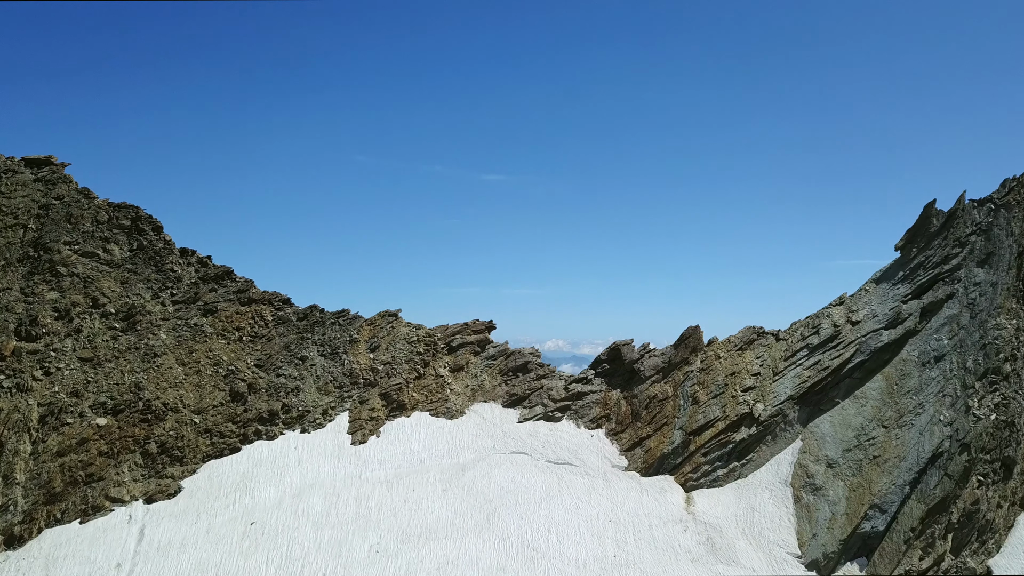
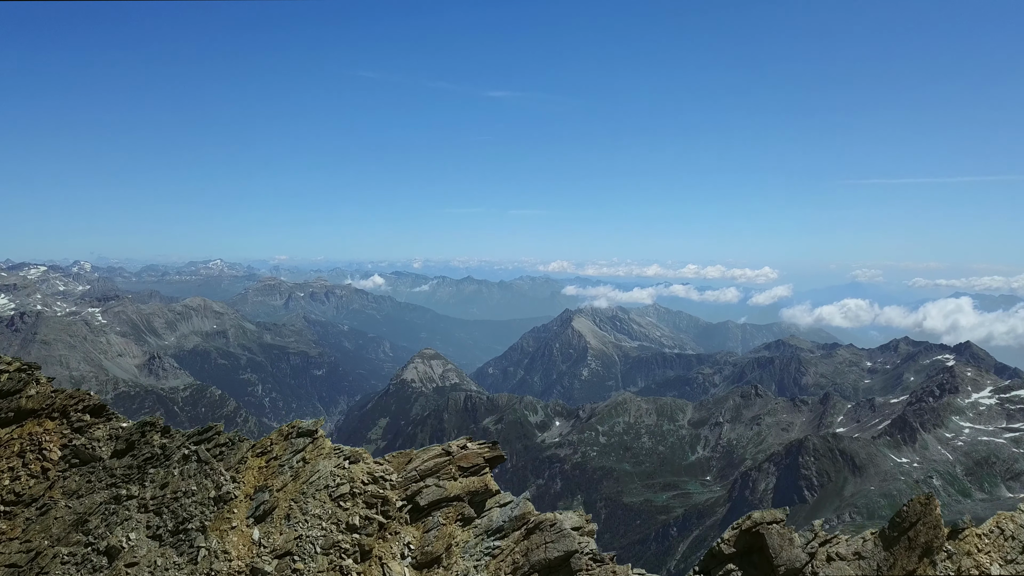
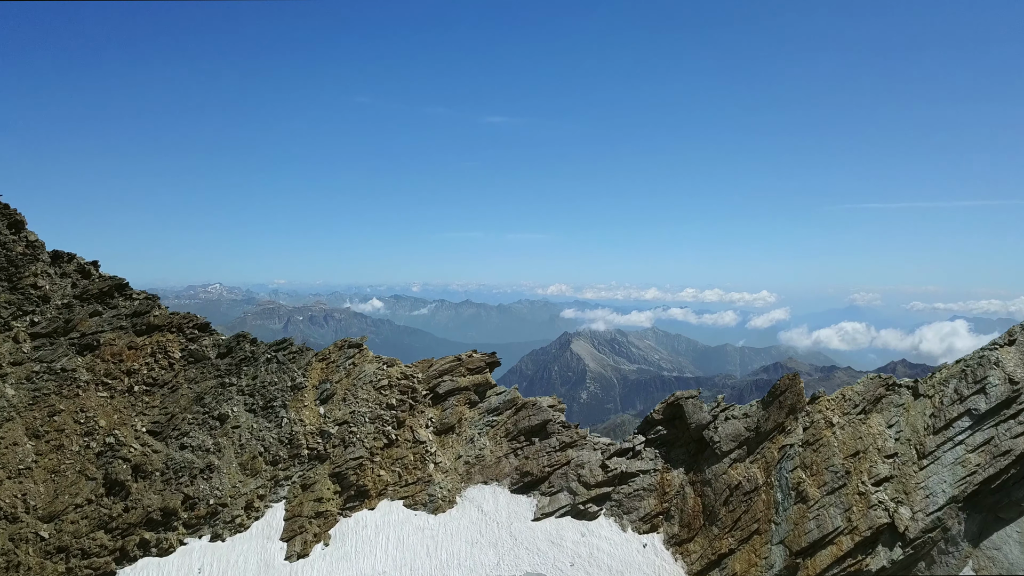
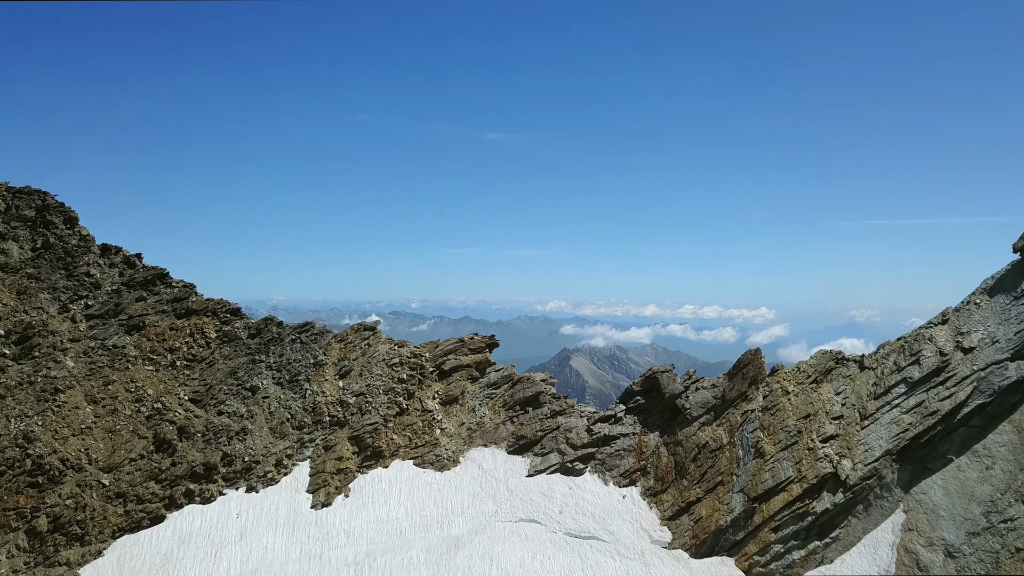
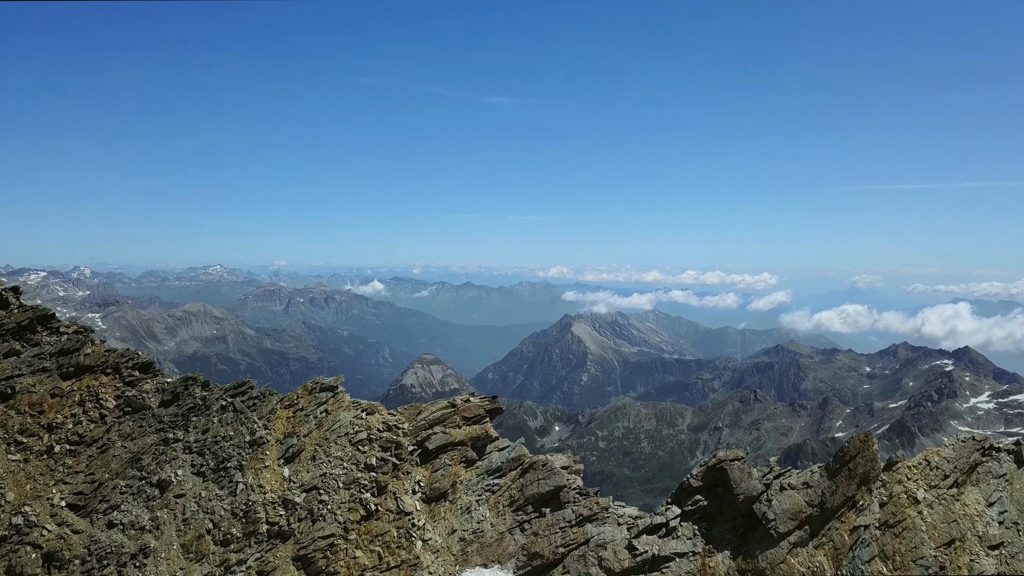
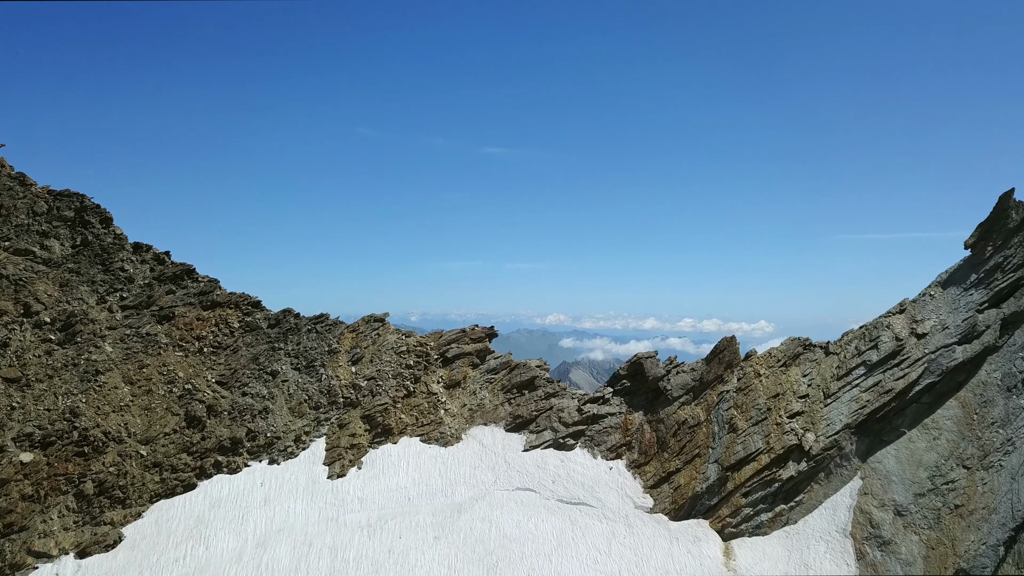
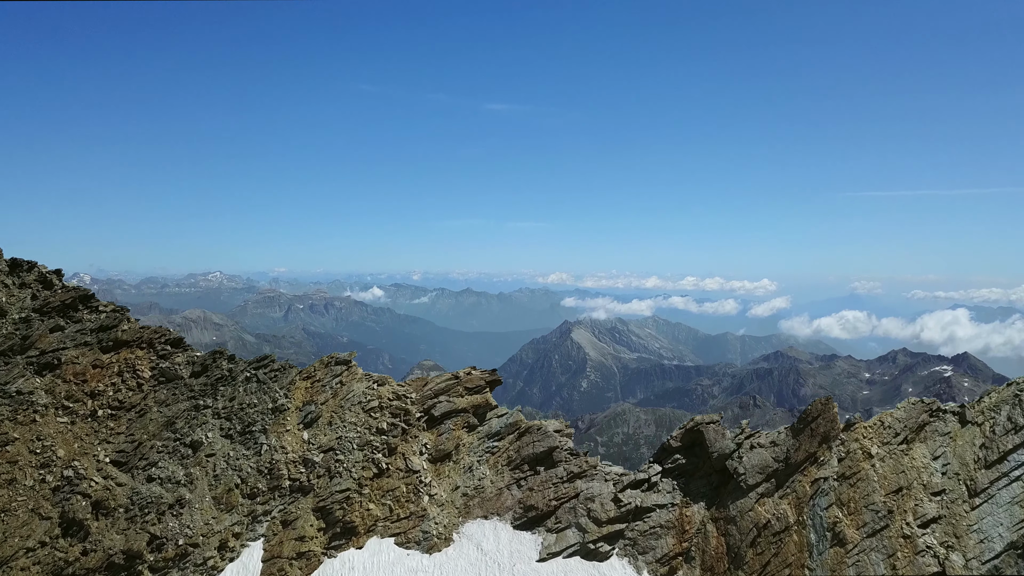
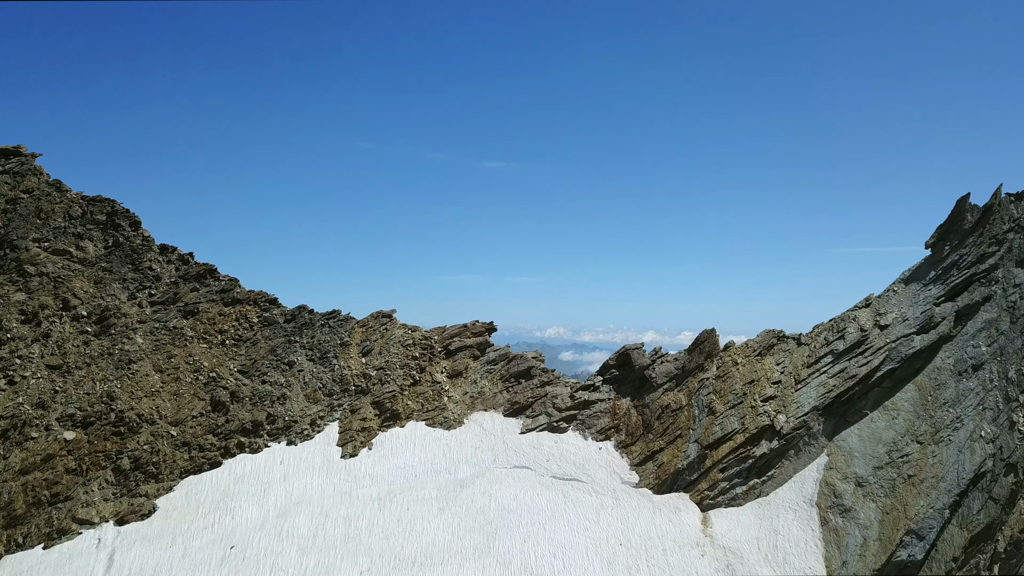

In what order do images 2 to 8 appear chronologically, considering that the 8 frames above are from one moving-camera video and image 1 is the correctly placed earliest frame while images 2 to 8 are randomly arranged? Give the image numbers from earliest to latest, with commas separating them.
8, 6, 4, 3, 7, 5, 2
